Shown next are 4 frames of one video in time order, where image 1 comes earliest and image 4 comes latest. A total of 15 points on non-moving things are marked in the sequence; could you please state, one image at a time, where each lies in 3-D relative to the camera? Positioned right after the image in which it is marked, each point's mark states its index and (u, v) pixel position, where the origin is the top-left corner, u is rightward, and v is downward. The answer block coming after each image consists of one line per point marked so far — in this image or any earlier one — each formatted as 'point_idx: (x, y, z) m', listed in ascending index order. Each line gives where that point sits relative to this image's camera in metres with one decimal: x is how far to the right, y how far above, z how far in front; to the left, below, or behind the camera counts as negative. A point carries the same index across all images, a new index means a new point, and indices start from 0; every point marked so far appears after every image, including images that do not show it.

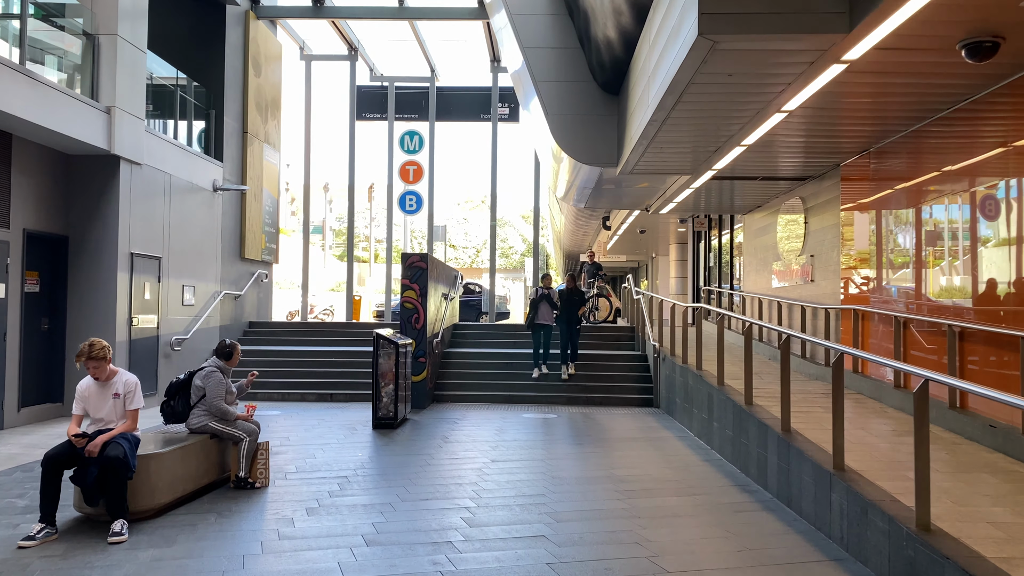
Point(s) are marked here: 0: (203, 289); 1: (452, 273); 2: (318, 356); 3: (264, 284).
0: (-4.6, 0.0, +12.4) m
1: (-1.0, +0.2, +13.7) m
2: (-3.0, -1.1, +12.8) m
3: (-4.5, +0.1, +15.0) m
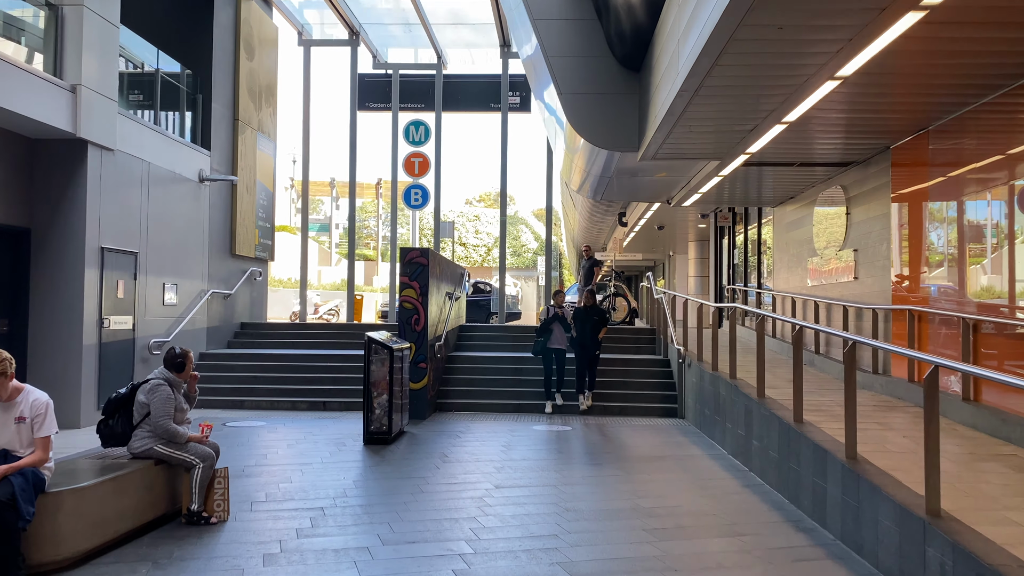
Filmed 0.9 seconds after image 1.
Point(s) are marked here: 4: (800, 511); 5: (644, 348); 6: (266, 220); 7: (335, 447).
0: (-4.4, 0.0, +11.4) m
1: (-0.8, +0.2, +12.7) m
2: (-2.8, -1.0, +11.8) m
3: (-4.3, +0.1, +14.1) m
4: (+1.9, -1.4, +5.4) m
5: (+2.0, -0.9, +12.3) m
6: (-4.2, +1.1, +14.2) m
7: (-1.7, -1.5, +7.9) m
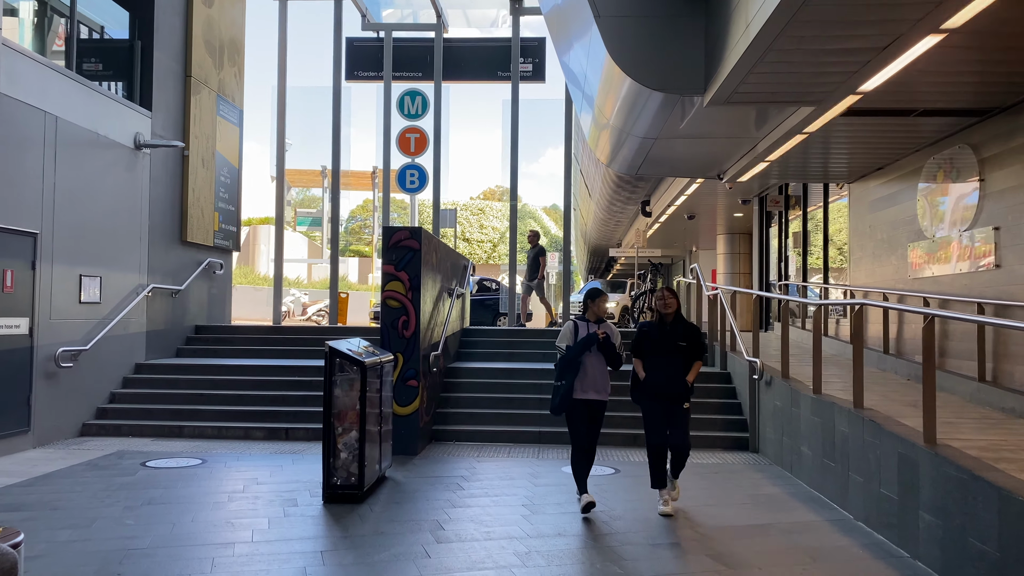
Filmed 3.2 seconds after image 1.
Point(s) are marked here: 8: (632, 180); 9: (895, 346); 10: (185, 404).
0: (-4.3, +0.1, +9.0) m
1: (-0.6, +0.3, +10.3) m
2: (-2.6, -1.0, +9.4) m
3: (-4.1, +0.1, +11.7) m
4: (+2.0, -1.4, +3.0) m
5: (+2.1, -0.8, +9.9) m
6: (-4.0, +1.2, +11.8) m
7: (-1.5, -1.4, +5.5) m
8: (+2.4, +2.1, +16.5) m
9: (+4.0, -0.6, +8.7) m
10: (-3.4, -1.2, +8.8) m
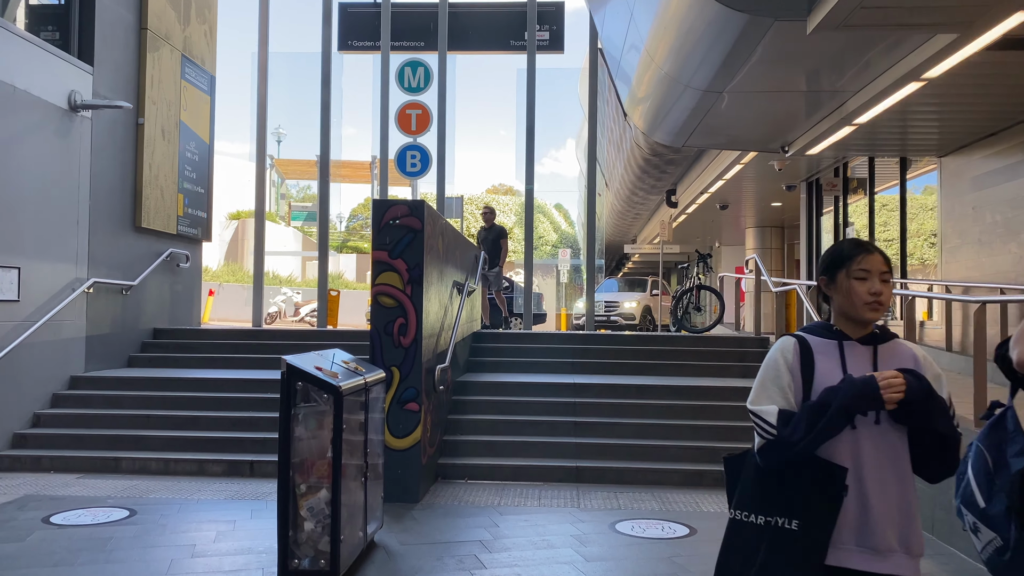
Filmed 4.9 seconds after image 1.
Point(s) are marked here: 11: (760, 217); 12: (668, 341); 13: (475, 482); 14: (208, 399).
0: (-4.0, +0.1, +7.2) m
1: (-0.4, +0.4, +8.5) m
2: (-2.4, -0.9, +7.6) m
3: (-3.9, +0.2, +9.9) m
4: (+2.2, -1.3, +1.2) m
5: (+2.4, -0.8, +8.1) m
6: (-3.8, +1.2, +10.0) m
7: (-1.3, -1.4, +3.7) m
8: (+2.6, +2.2, +14.7) m
9: (+4.2, -0.6, +6.9) m
10: (-3.2, -1.2, +7.0) m
11: (+5.6, +1.6, +19.0) m
12: (+1.7, -0.6, +8.9) m
13: (-0.3, -1.4, +6.2) m
14: (-2.7, -1.0, +7.4) m
